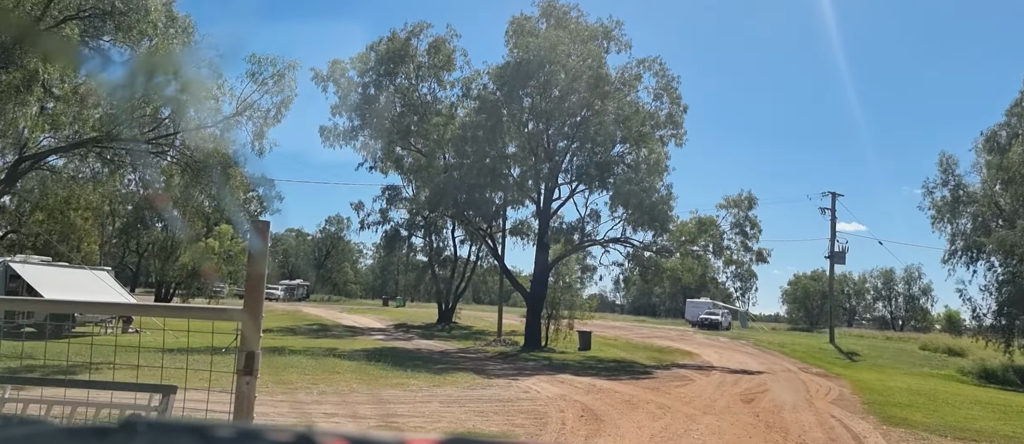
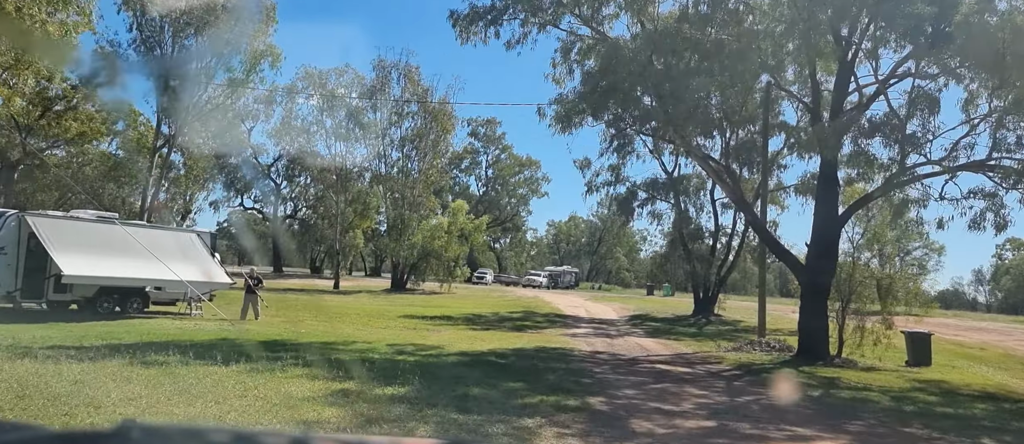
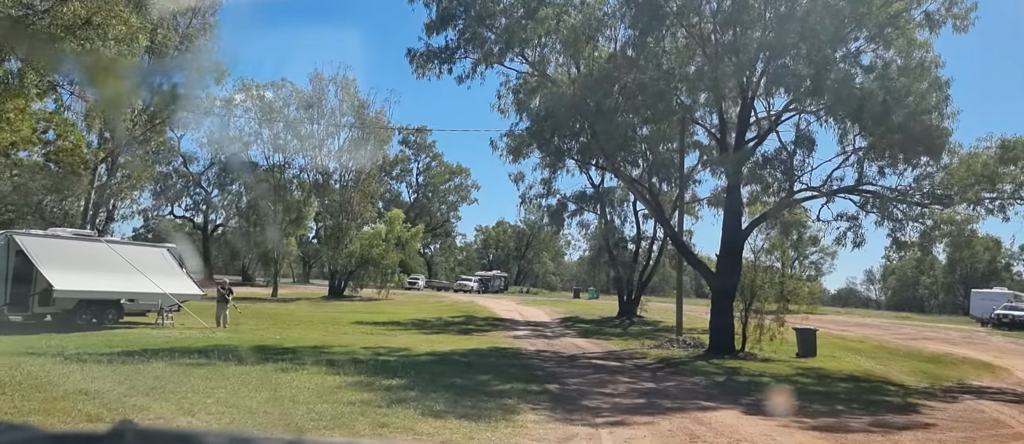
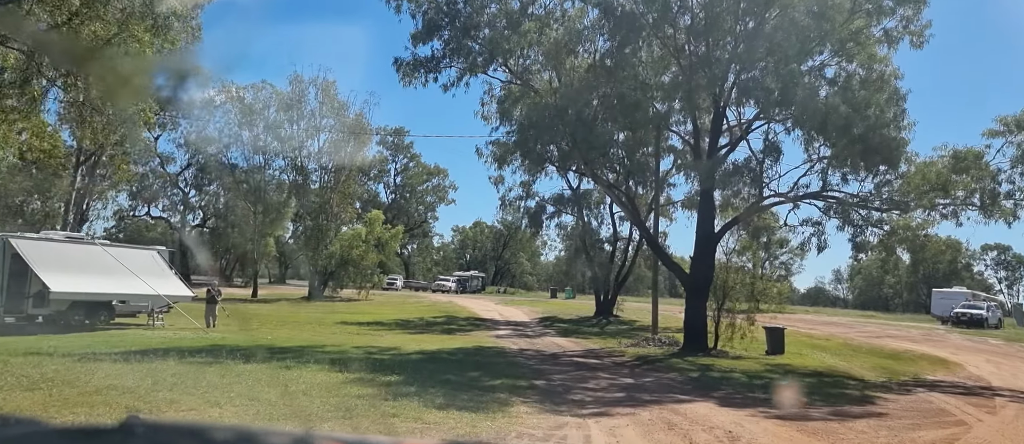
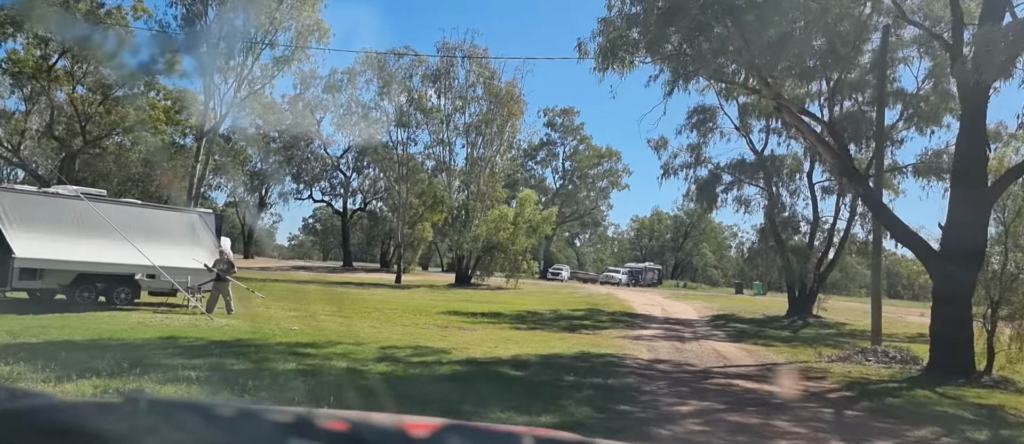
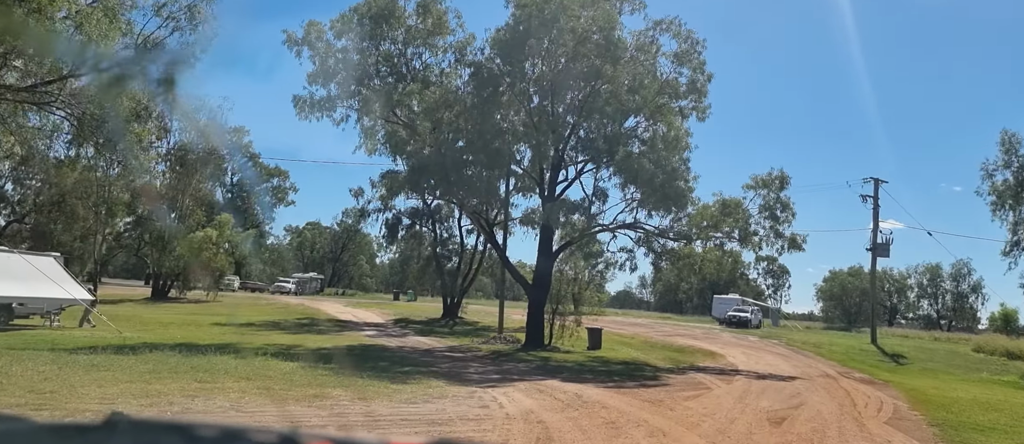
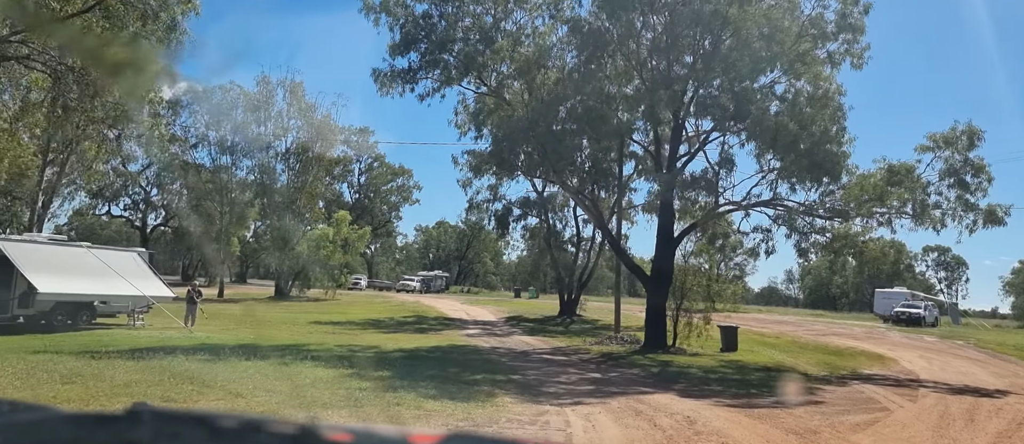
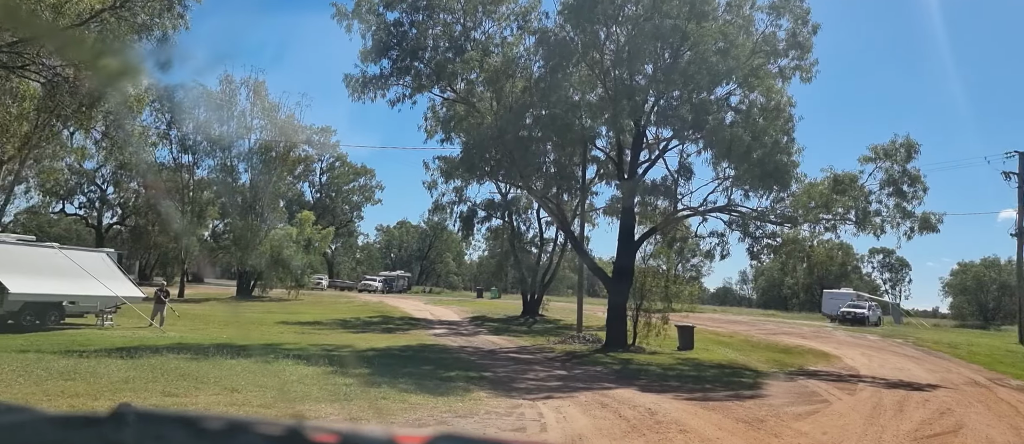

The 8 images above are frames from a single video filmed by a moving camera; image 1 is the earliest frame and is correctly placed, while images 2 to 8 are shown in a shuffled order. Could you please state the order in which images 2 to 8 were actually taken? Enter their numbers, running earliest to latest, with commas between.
6, 8, 7, 4, 3, 2, 5
